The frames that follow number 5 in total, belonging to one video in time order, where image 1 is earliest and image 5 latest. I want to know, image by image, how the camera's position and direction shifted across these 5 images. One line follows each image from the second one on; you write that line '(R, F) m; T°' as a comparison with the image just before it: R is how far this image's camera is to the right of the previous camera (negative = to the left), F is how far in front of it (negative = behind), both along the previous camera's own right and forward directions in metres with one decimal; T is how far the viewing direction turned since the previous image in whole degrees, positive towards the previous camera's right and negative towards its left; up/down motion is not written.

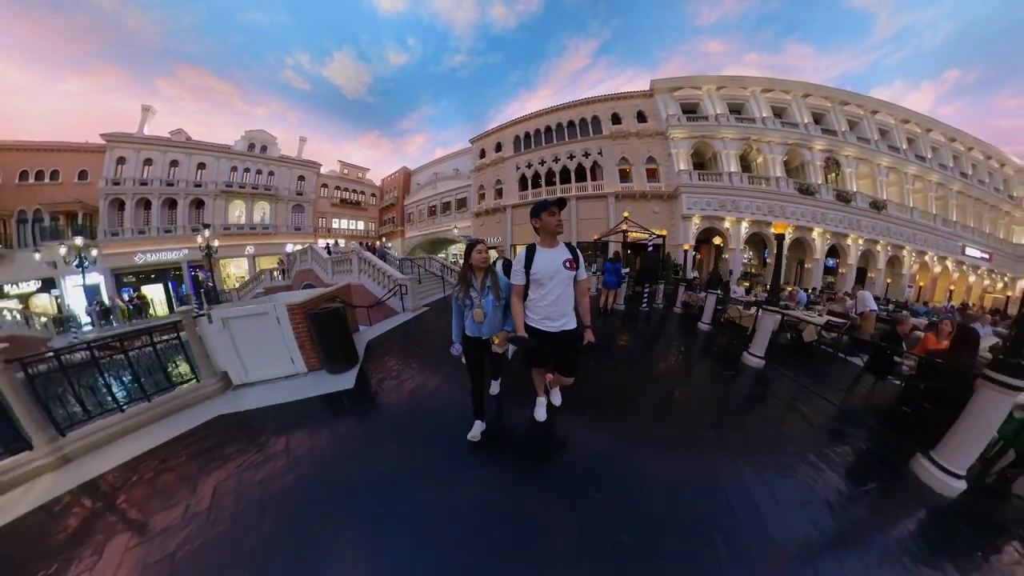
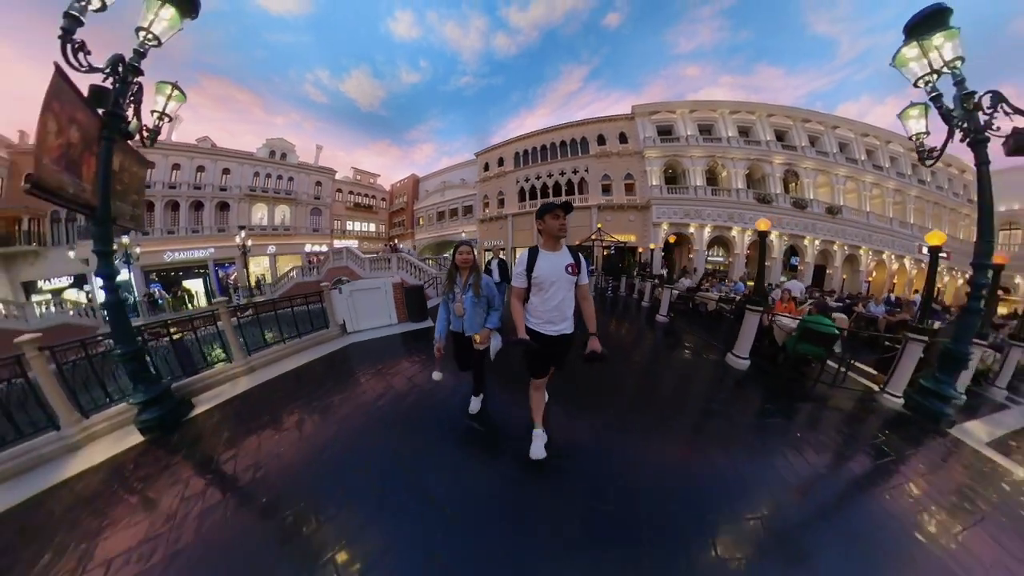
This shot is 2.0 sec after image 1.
(-0.1, -1.0) m; +1°
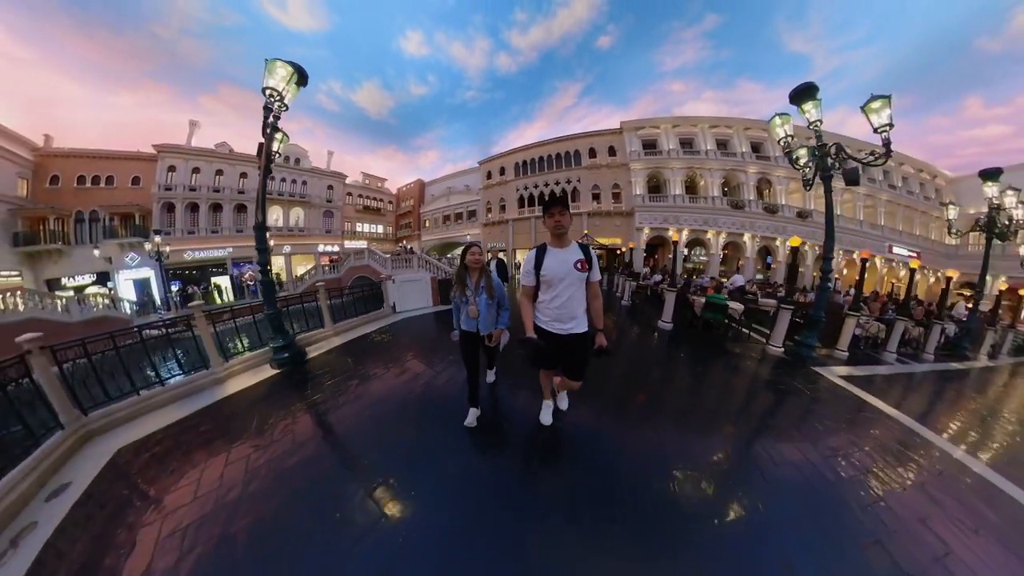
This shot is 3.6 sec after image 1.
(-0.1, -0.8) m; +1°
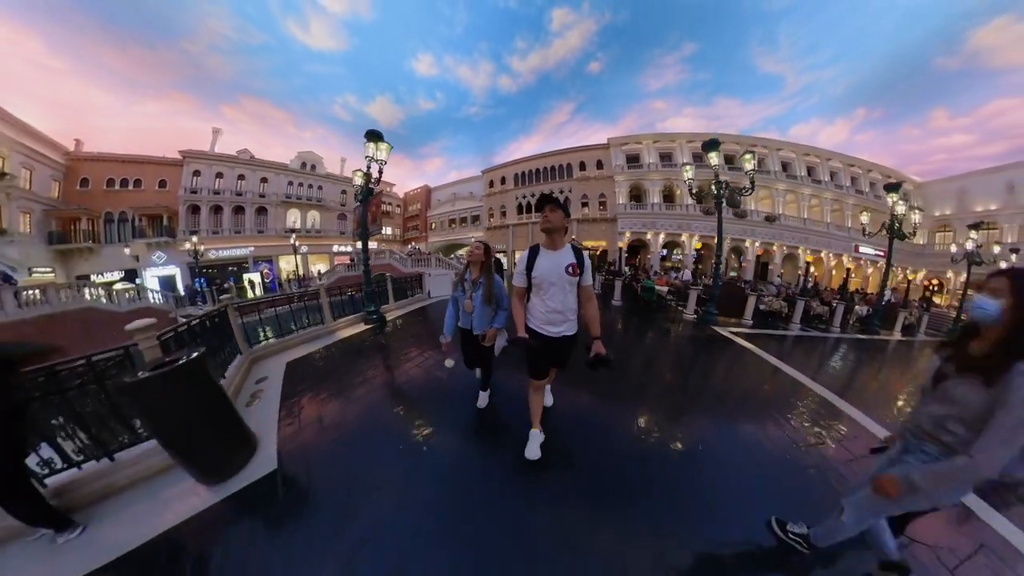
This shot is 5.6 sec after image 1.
(-0.1, -1.1) m; +1°
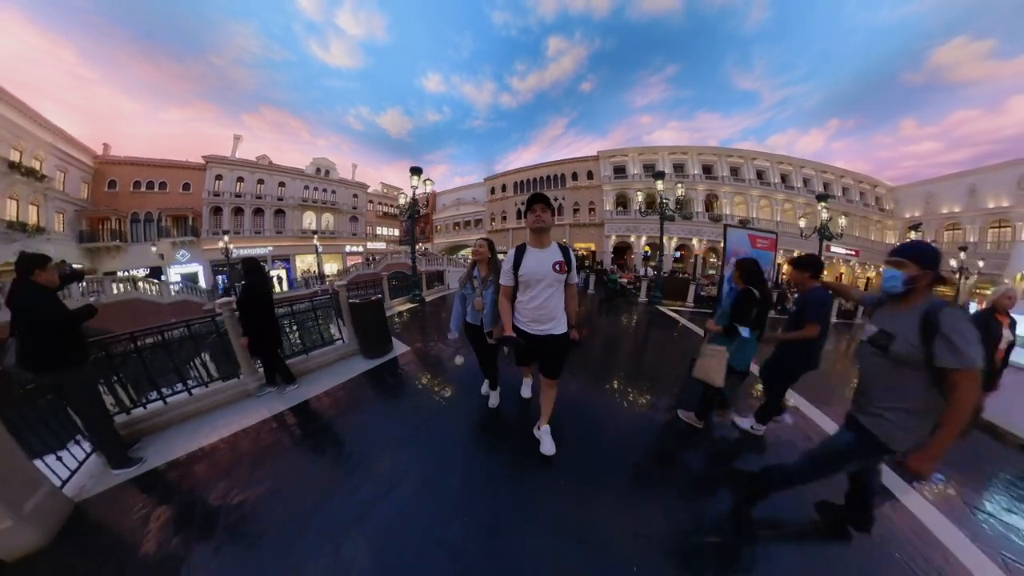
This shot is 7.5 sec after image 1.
(-0.1, -1.1) m; +1°
